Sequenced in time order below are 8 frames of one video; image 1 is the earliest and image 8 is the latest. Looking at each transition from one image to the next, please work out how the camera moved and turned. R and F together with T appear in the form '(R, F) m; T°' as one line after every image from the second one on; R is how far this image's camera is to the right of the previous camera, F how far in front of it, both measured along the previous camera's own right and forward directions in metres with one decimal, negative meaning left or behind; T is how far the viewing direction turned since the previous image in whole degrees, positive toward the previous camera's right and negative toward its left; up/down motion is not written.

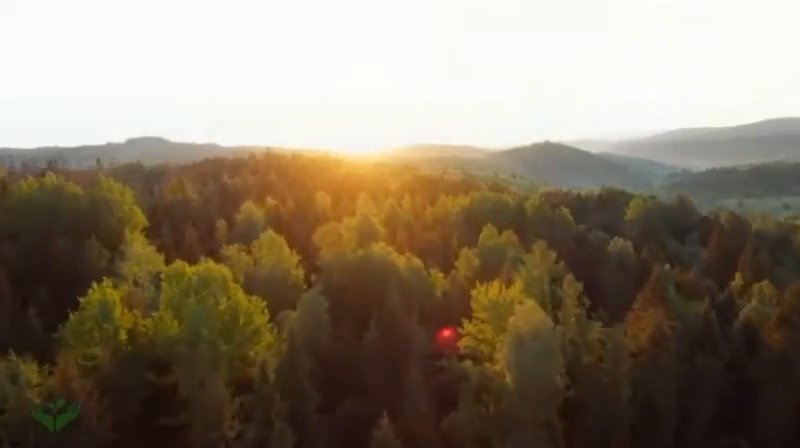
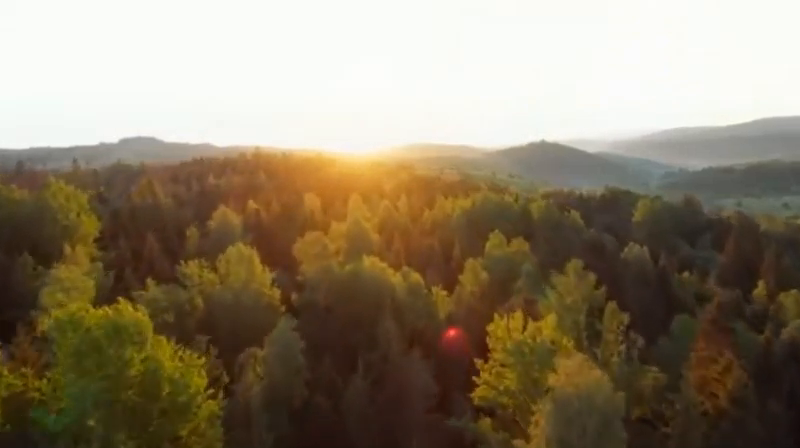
(0.0, +12.2) m; 0°
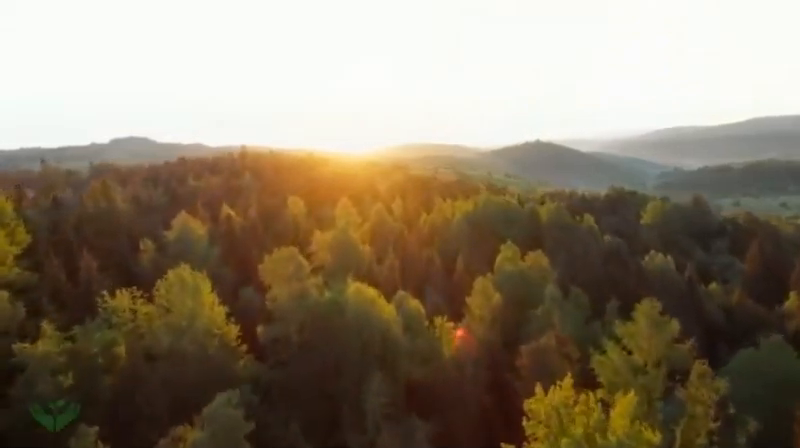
(+0.1, +14.0) m; +1°
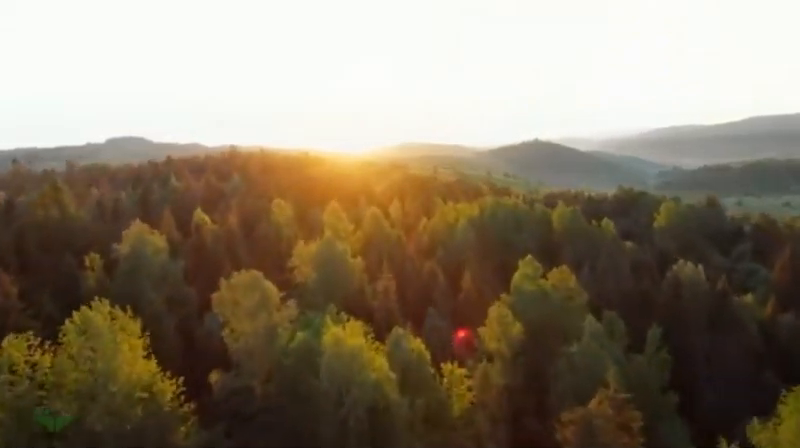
(+0.2, +12.6) m; 0°
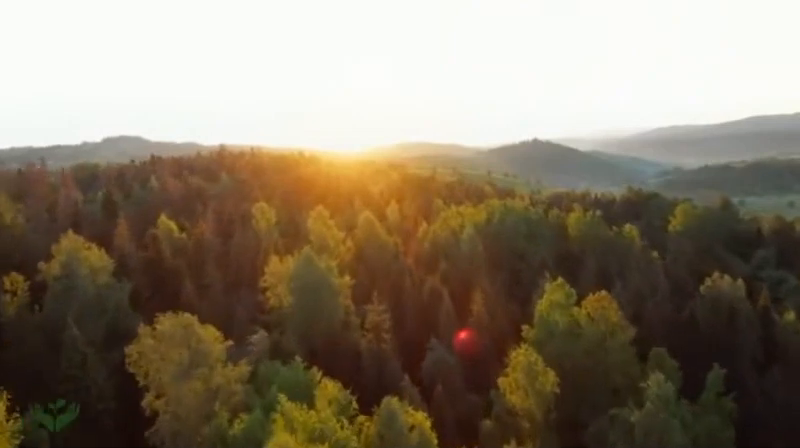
(+0.3, +12.6) m; 0°
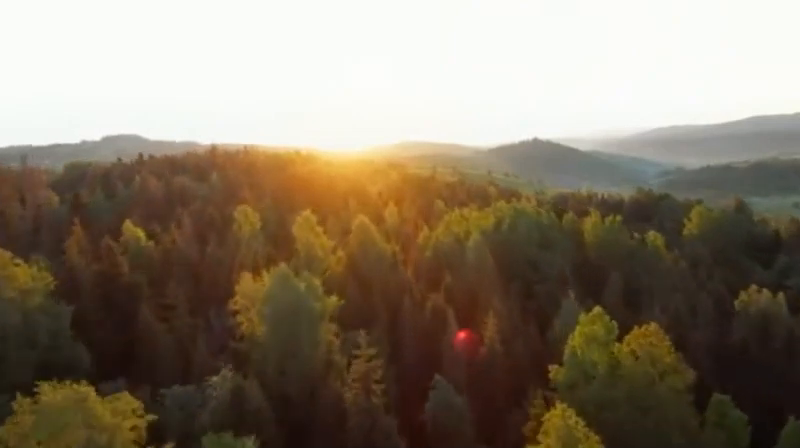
(+0.2, +9.8) m; 0°
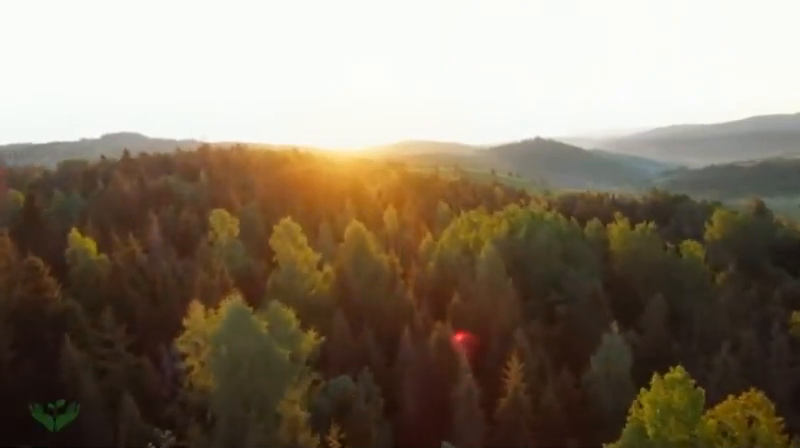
(+0.2, +11.5) m; 0°
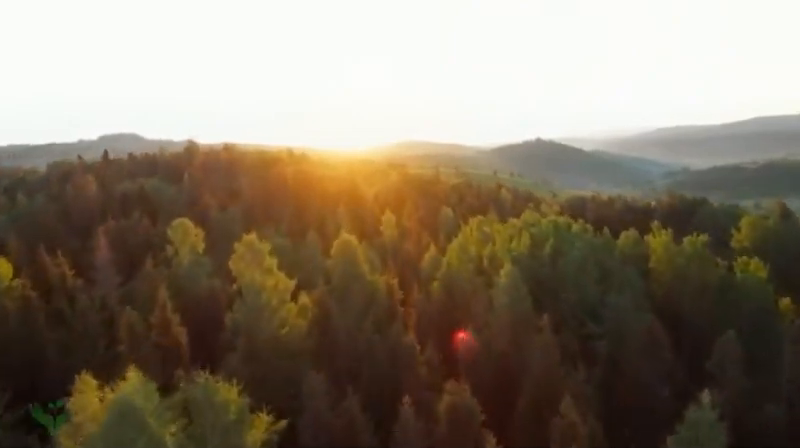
(+0.1, +13.1) m; 0°
